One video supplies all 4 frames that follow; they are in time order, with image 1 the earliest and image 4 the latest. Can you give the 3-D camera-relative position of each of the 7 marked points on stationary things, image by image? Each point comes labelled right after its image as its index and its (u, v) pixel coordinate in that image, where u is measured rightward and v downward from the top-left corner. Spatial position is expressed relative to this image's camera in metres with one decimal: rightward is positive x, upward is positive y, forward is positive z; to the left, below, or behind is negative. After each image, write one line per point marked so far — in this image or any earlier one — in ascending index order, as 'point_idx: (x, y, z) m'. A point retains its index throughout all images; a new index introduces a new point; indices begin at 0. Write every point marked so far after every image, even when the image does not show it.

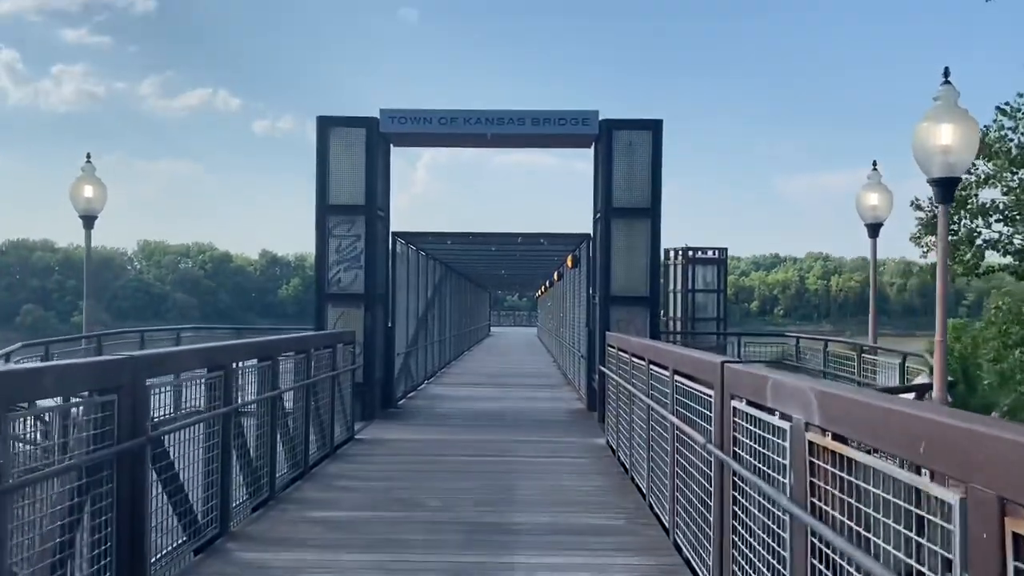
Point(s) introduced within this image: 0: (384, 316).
0: (-1.5, -0.3, +11.5) m
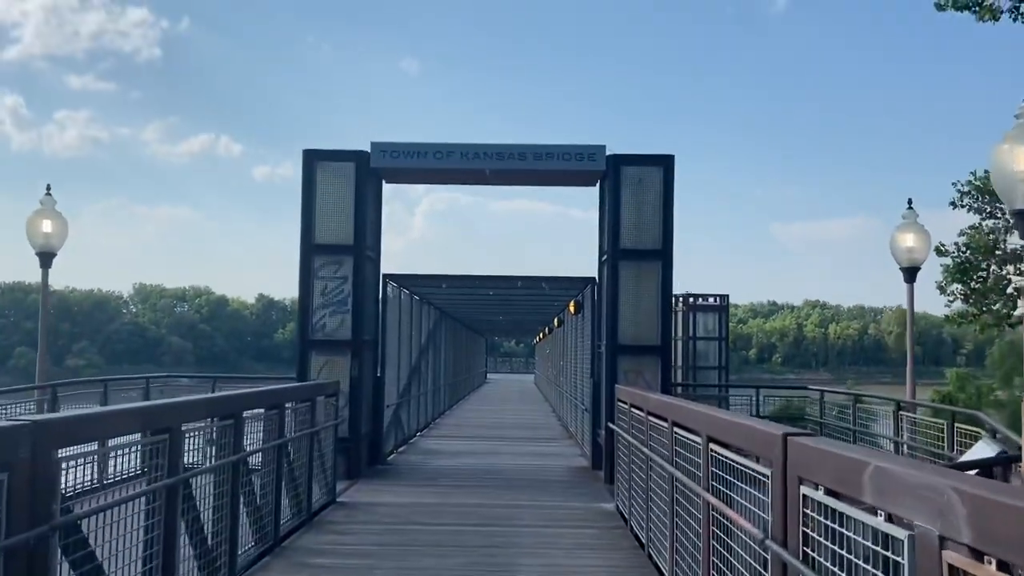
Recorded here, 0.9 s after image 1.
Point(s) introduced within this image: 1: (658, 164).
0: (-1.5, -0.8, +10.7) m
1: (+1.5, +1.2, +9.9) m
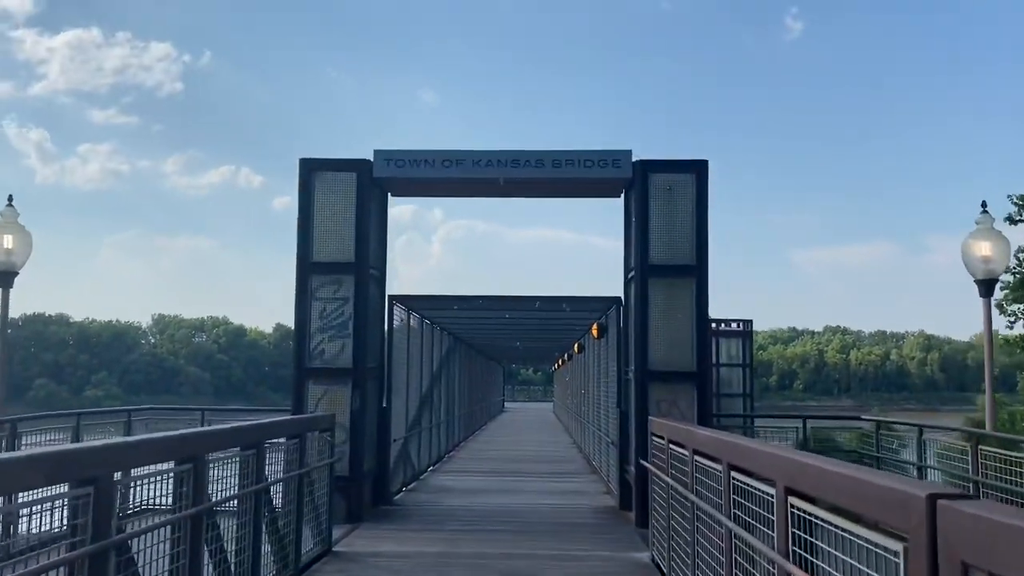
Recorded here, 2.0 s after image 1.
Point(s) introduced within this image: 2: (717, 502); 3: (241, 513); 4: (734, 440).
0: (-1.3, -1.1, +9.7) m
1: (+1.6, +1.1, +9.0) m
2: (+1.1, -1.1, +5.2) m
3: (-1.5, -1.2, +5.4) m
4: (+1.1, -0.7, +4.7) m
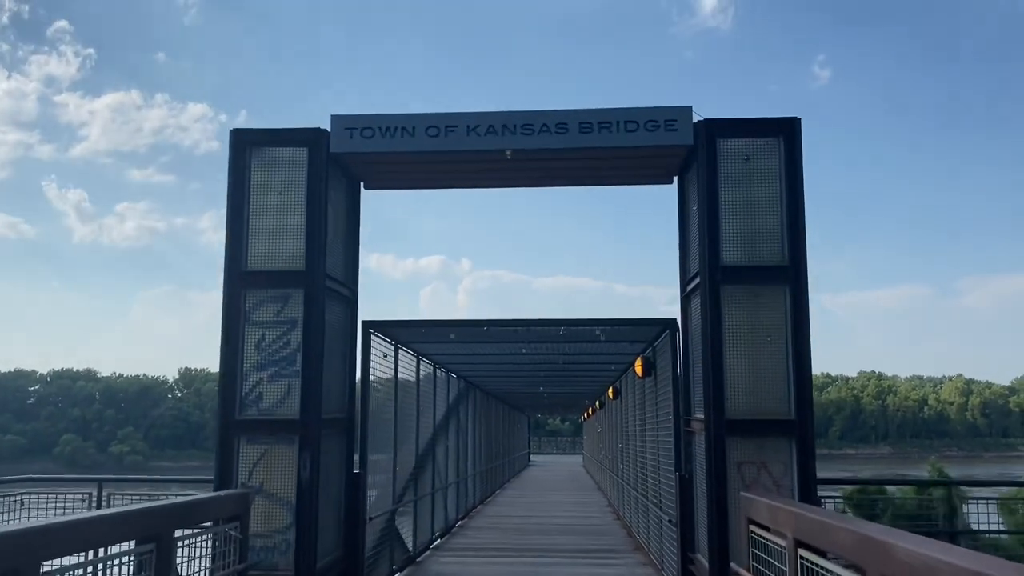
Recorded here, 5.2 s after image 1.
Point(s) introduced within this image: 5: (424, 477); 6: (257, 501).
0: (-1.2, -1.2, +7.1) m
1: (+1.7, +1.0, +6.3) m
2: (+1.1, -1.0, +2.5) m
3: (-1.5, -1.2, +2.8) m
4: (+1.1, -0.6, +2.0) m
5: (-1.0, -2.1, +10.8) m
6: (-1.6, -1.3, +6.2) m
